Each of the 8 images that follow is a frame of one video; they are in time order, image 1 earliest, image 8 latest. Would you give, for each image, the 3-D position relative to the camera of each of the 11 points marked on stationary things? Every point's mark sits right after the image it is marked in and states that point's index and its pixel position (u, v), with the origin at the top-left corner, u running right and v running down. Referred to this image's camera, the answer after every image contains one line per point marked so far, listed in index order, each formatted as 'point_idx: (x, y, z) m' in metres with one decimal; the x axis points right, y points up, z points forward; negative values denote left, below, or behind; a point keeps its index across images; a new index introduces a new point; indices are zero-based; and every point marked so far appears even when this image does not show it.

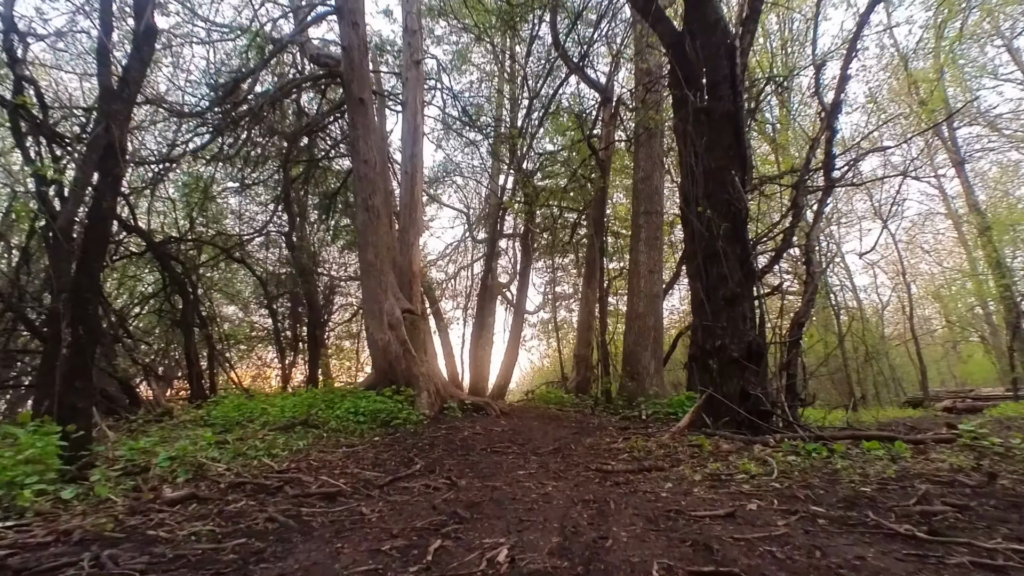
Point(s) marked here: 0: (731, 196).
0: (+2.1, +0.9, +5.3) m
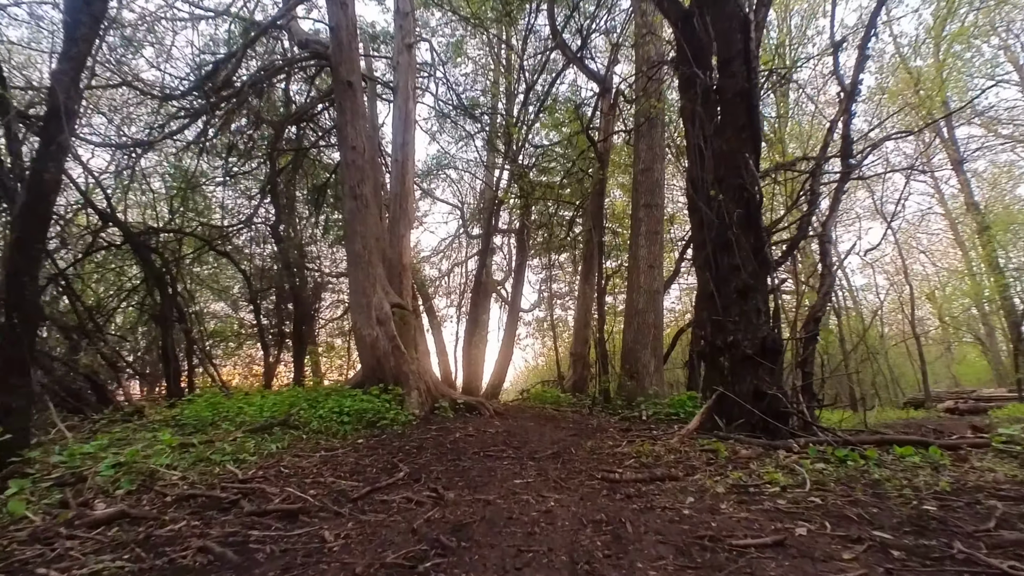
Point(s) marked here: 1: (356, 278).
0: (+2.1, +1.0, +5.0) m
1: (-2.2, +0.1, +8.0) m
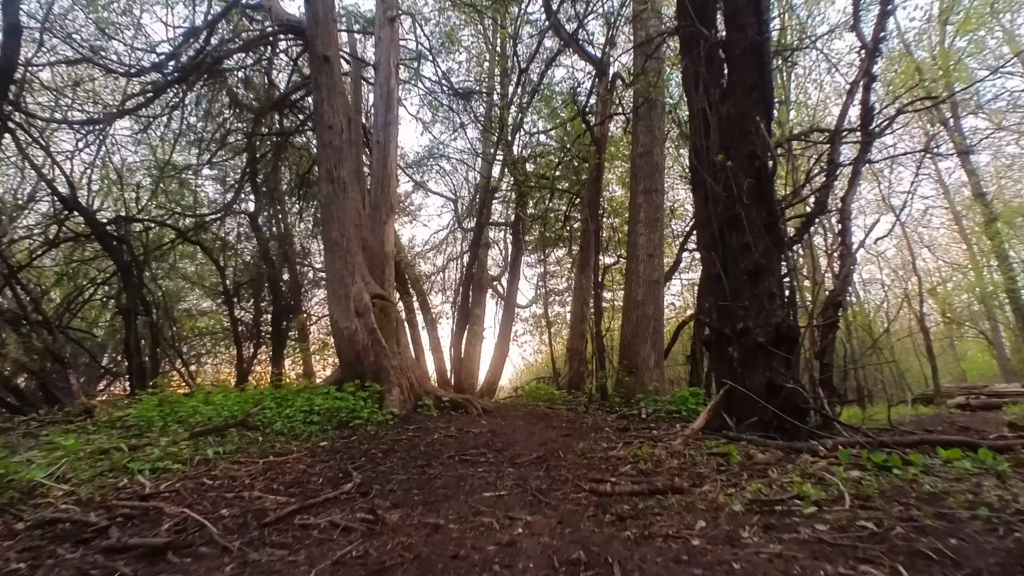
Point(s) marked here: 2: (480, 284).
0: (+1.9, +1.1, +4.4) m
1: (-2.4, +0.3, +7.4) m
2: (-1.0, +0.1, +17.4) m
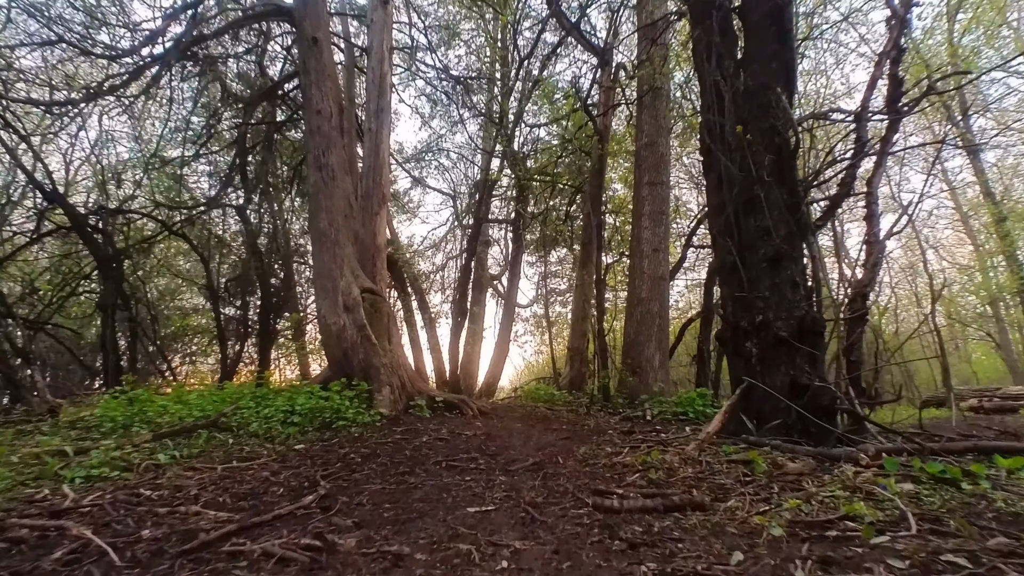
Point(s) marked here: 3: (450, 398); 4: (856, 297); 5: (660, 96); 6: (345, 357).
0: (+1.9, +1.2, +4.0) m
1: (-2.4, +0.4, +7.1) m
2: (-1.0, +0.1, +17.0) m
3: (-0.8, -1.5, +7.3) m
4: (+2.5, -0.1, +4.0) m
5: (+2.5, +3.3, +9.5) m
6: (-2.1, -0.9, +6.9) m
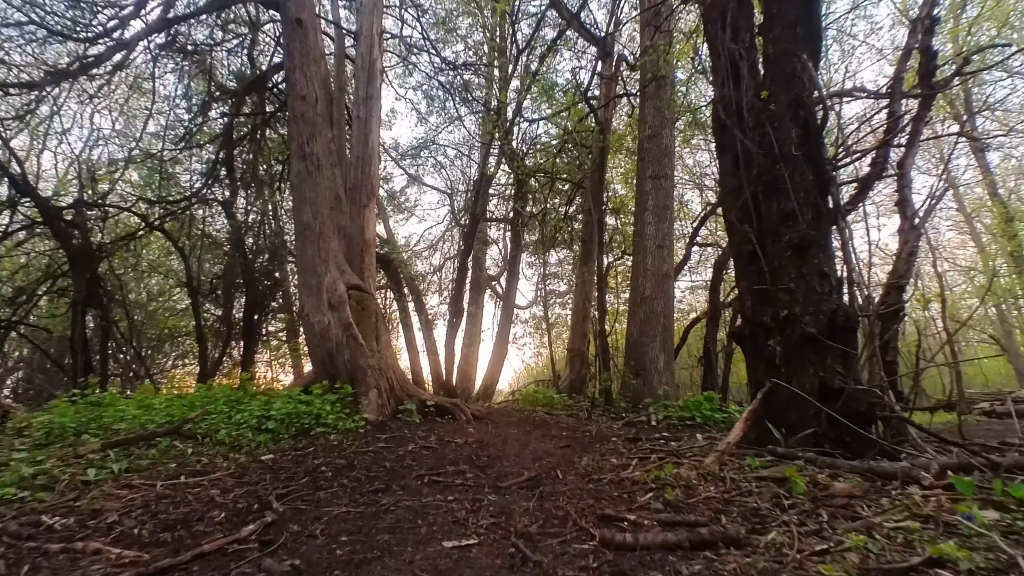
0: (+1.8, +1.3, +3.5) m
1: (-2.5, +0.4, +6.6) m
2: (-1.0, +0.1, +16.5) m
3: (-0.9, -1.4, +6.8) m
4: (+2.5, 0.0, +3.6) m
5: (+2.5, +3.3, +9.1) m
6: (-2.1, -0.8, +6.4) m
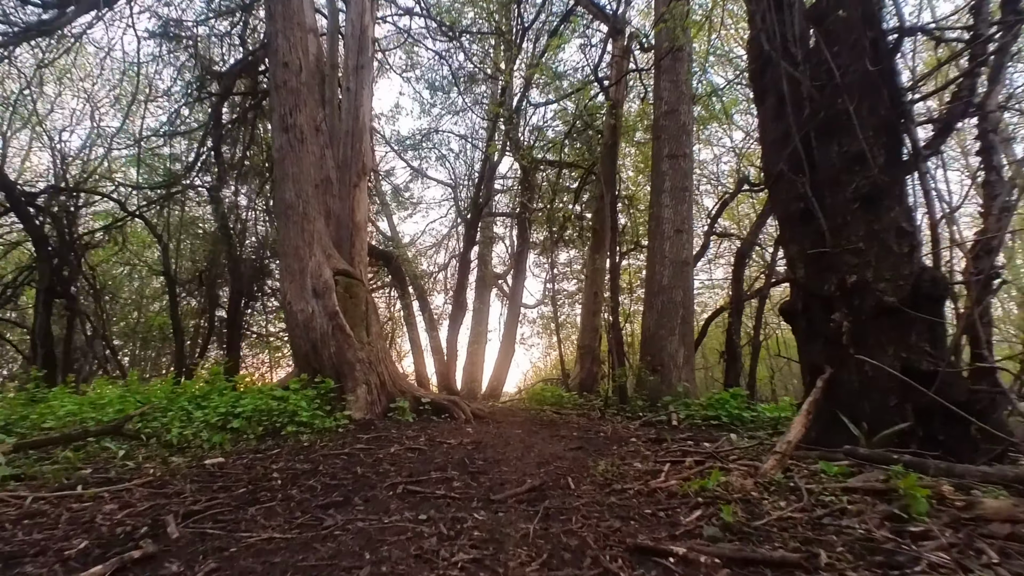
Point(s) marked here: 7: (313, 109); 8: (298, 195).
0: (+1.8, +1.5, +2.9) m
1: (-2.4, +0.6, +6.0) m
2: (-0.8, +0.2, +15.9) m
3: (-0.8, -1.3, +6.2) m
4: (+2.4, +0.2, +2.9) m
5: (+2.6, +3.5, +8.4) m
6: (-2.1, -0.7, +5.8) m
7: (-2.3, +2.1, +6.4) m
8: (-2.3, +1.0, +6.0) m
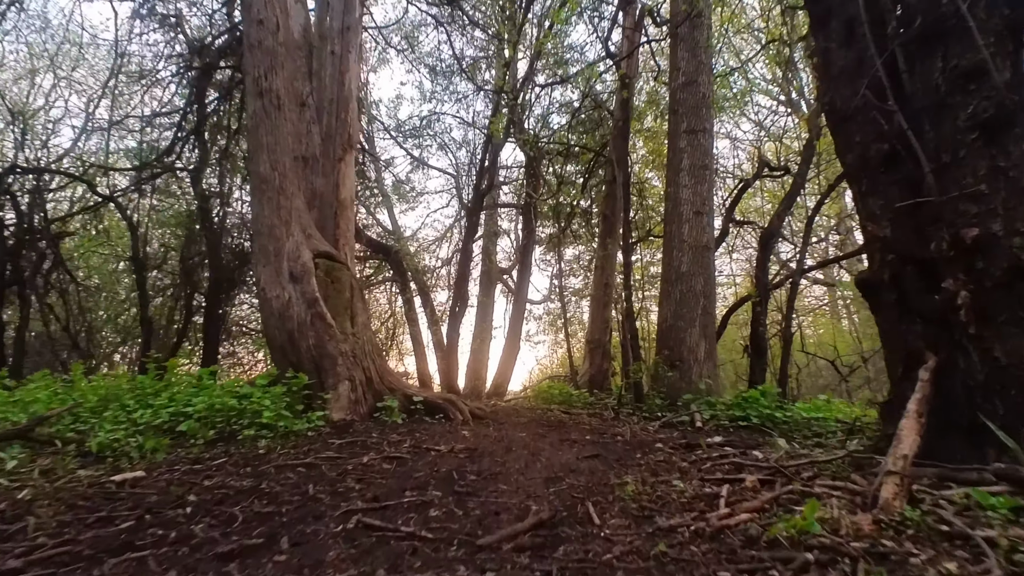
0: (+1.8, +1.6, +2.1) m
1: (-2.4, +0.7, +5.3) m
2: (-0.7, +0.4, +15.2) m
3: (-0.8, -1.1, +5.5) m
4: (+2.4, +0.3, +2.2) m
5: (+2.6, +3.7, +7.7) m
6: (-2.0, -0.5, +5.1) m
7: (-2.3, +2.2, +5.7) m
8: (-2.3, +1.2, +5.3) m
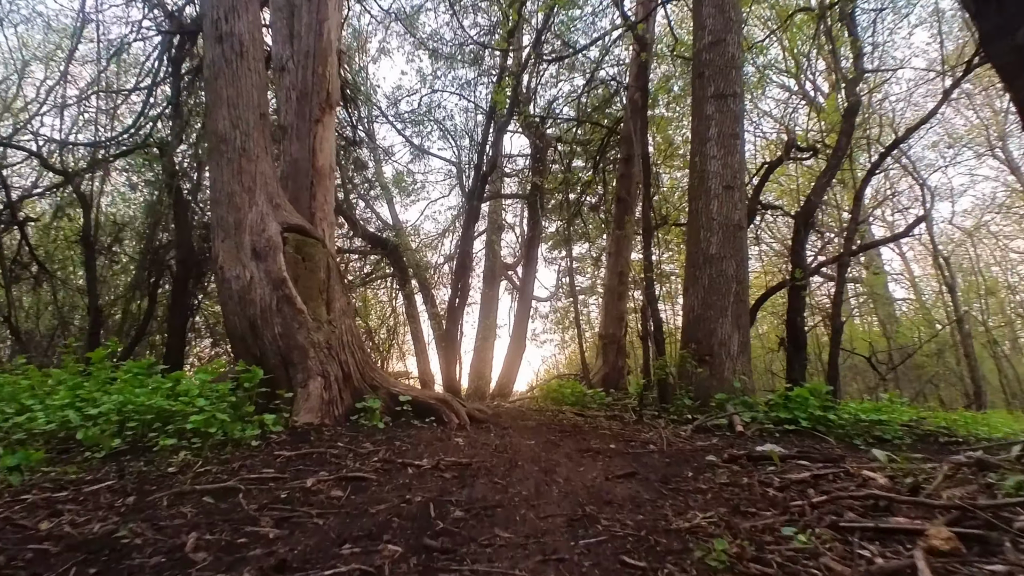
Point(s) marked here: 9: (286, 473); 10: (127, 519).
0: (+1.8, +1.8, +1.3) m
1: (-2.4, +0.9, +4.5) m
2: (-0.6, +0.5, +14.4) m
3: (-0.7, -0.9, +4.6) m
4: (+2.5, +0.5, +1.3) m
5: (+2.7, +3.8, +6.8) m
6: (-2.0, -0.3, +4.3) m
7: (-2.2, +2.4, +4.9) m
8: (-2.3, +1.3, +4.5) m
9: (-1.0, -0.8, +2.3) m
10: (-1.1, -0.7, +1.7) m
